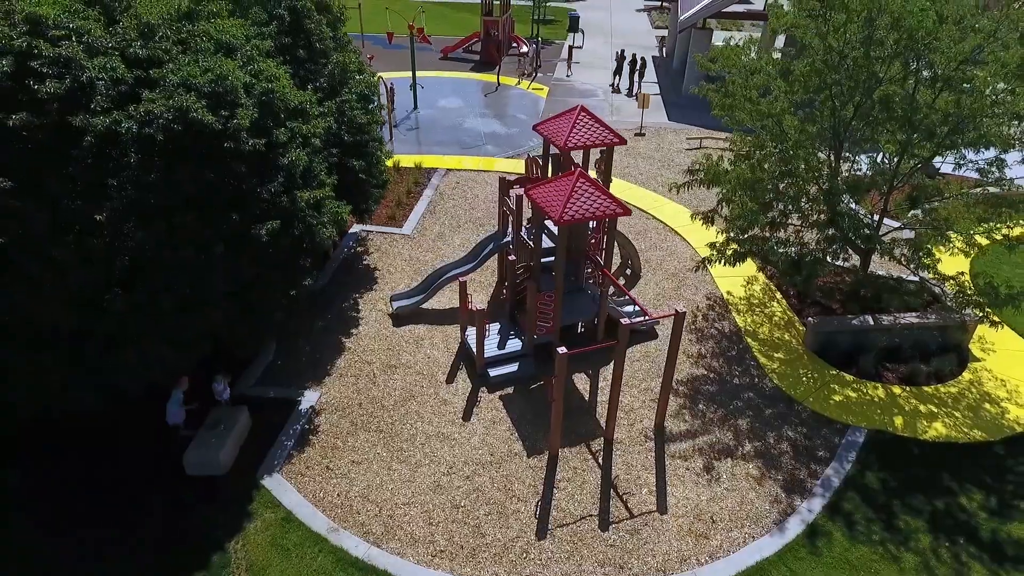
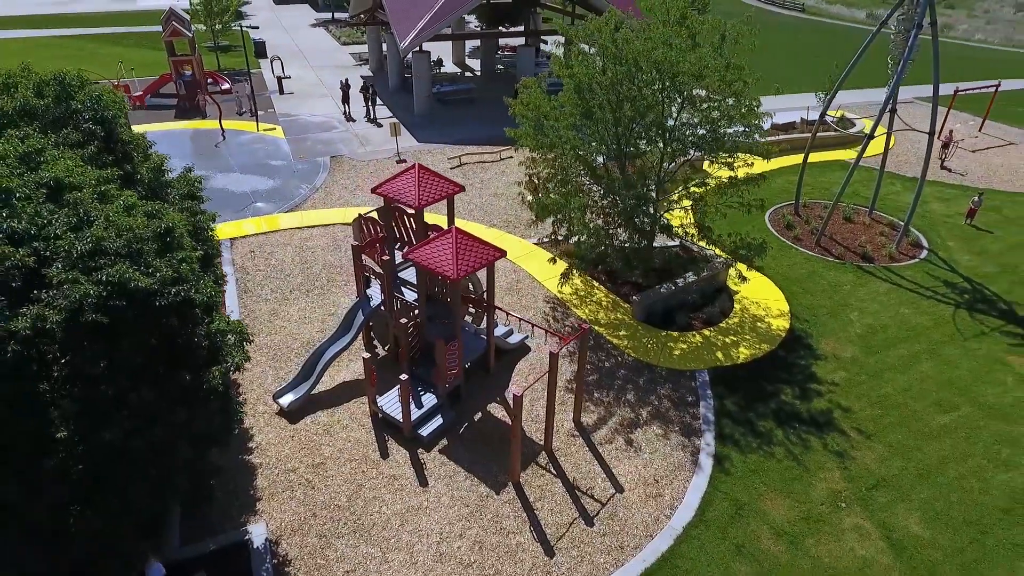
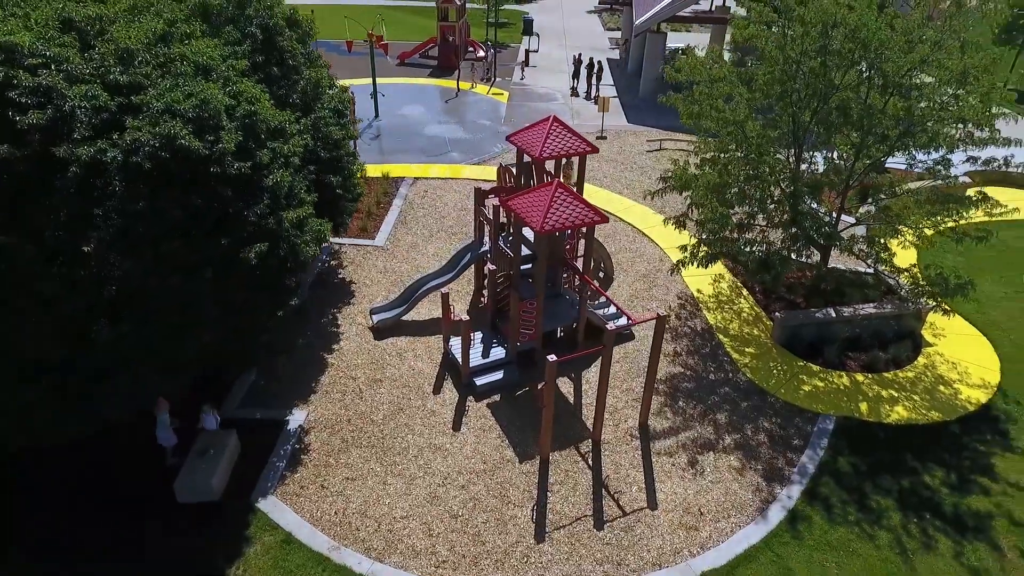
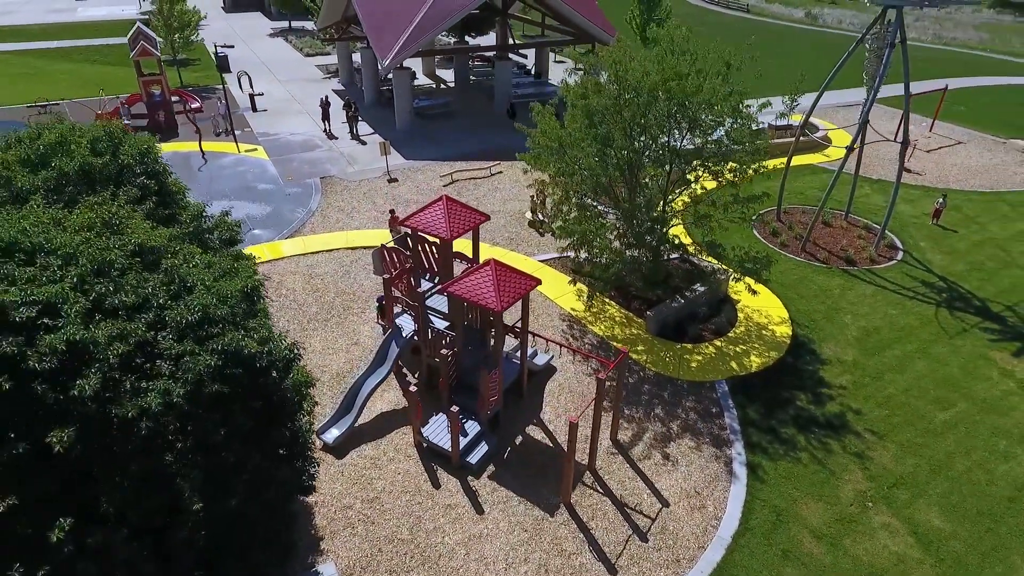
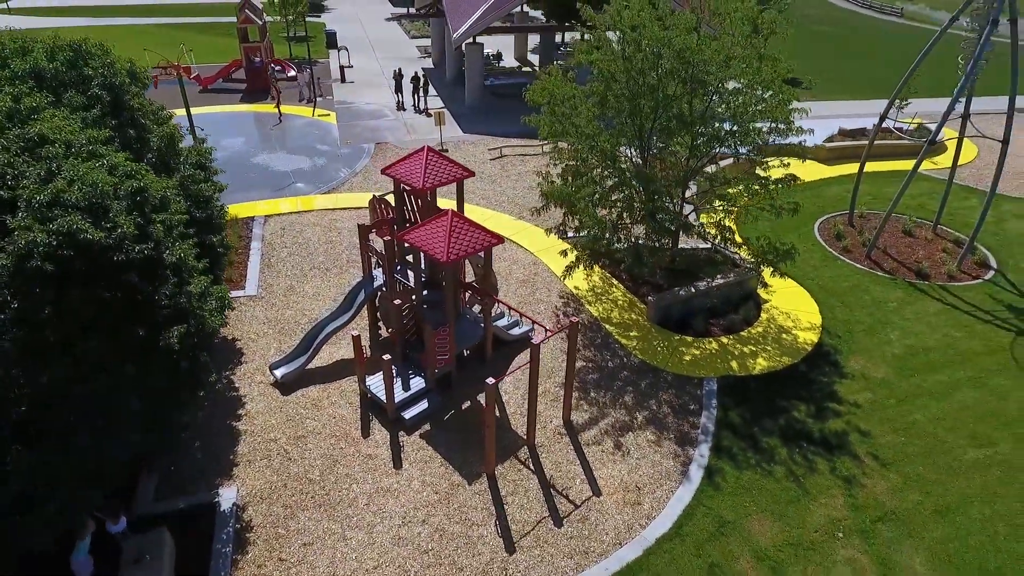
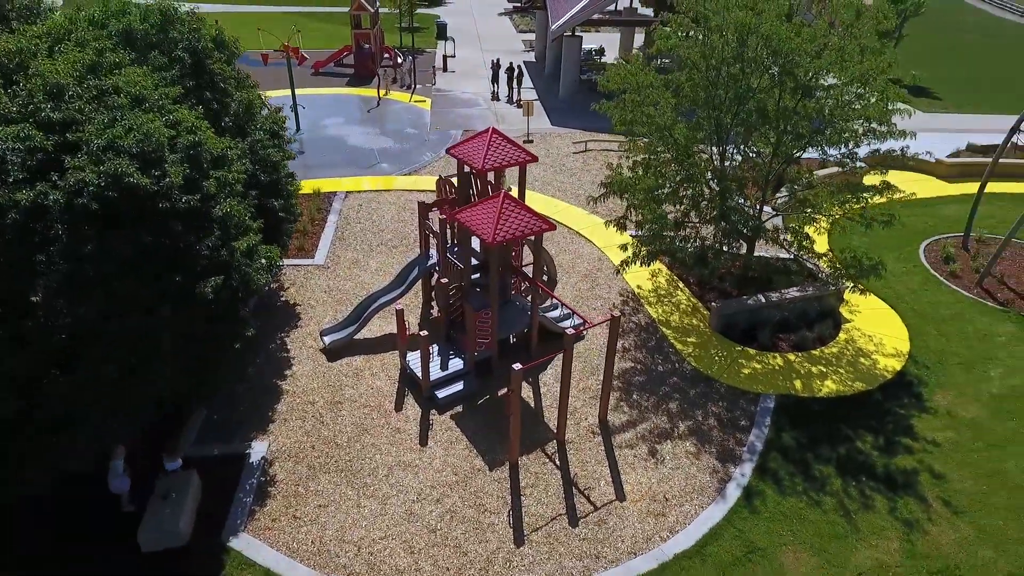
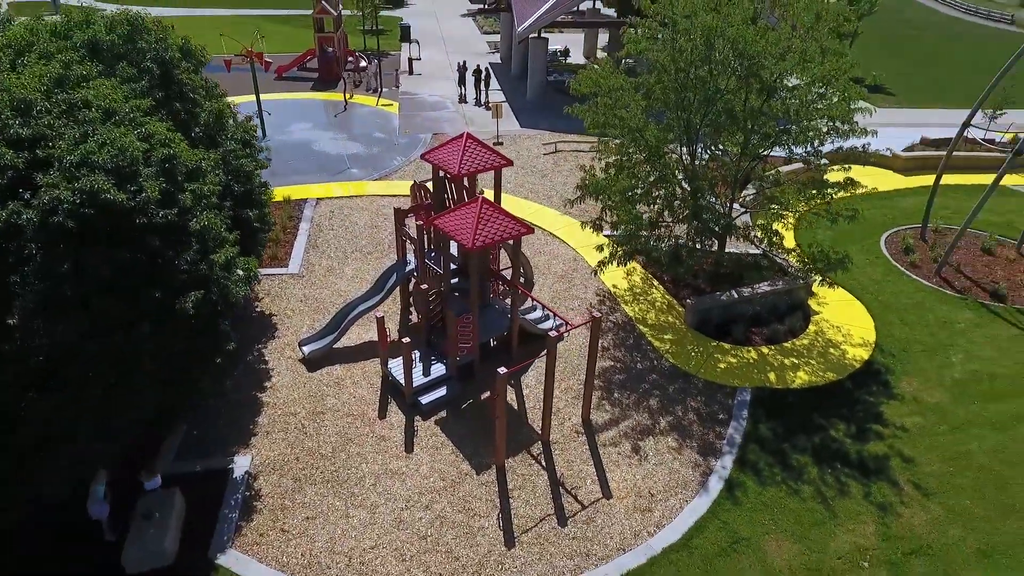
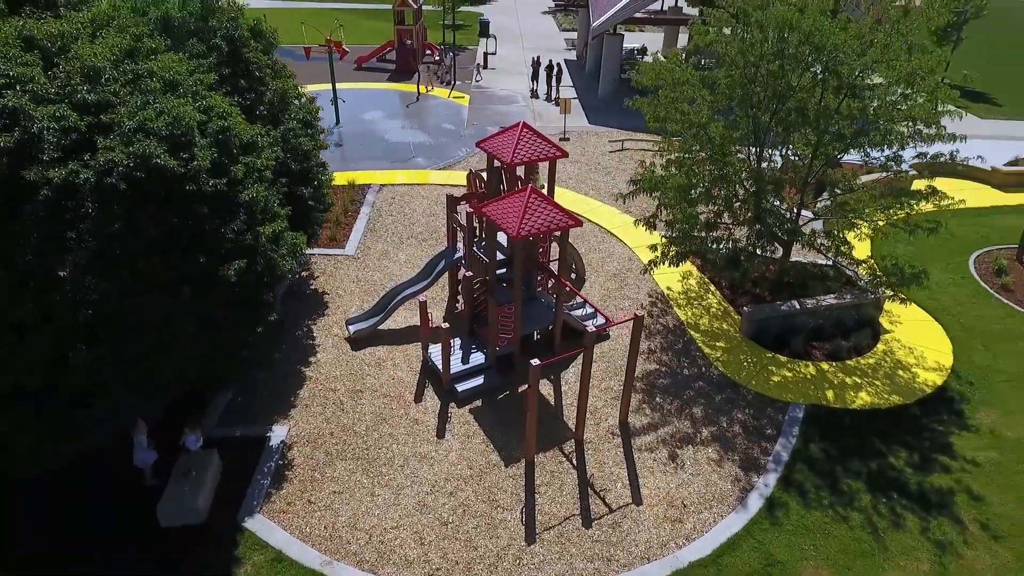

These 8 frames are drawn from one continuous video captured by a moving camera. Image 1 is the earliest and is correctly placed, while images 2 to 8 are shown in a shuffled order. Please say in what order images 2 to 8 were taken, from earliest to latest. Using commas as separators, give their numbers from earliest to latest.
3, 8, 6, 7, 5, 2, 4
